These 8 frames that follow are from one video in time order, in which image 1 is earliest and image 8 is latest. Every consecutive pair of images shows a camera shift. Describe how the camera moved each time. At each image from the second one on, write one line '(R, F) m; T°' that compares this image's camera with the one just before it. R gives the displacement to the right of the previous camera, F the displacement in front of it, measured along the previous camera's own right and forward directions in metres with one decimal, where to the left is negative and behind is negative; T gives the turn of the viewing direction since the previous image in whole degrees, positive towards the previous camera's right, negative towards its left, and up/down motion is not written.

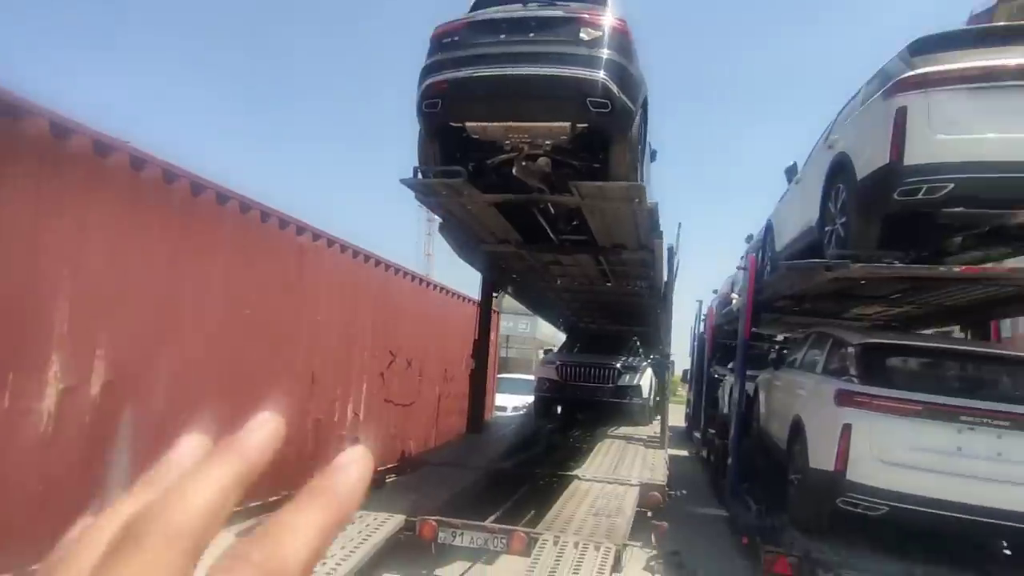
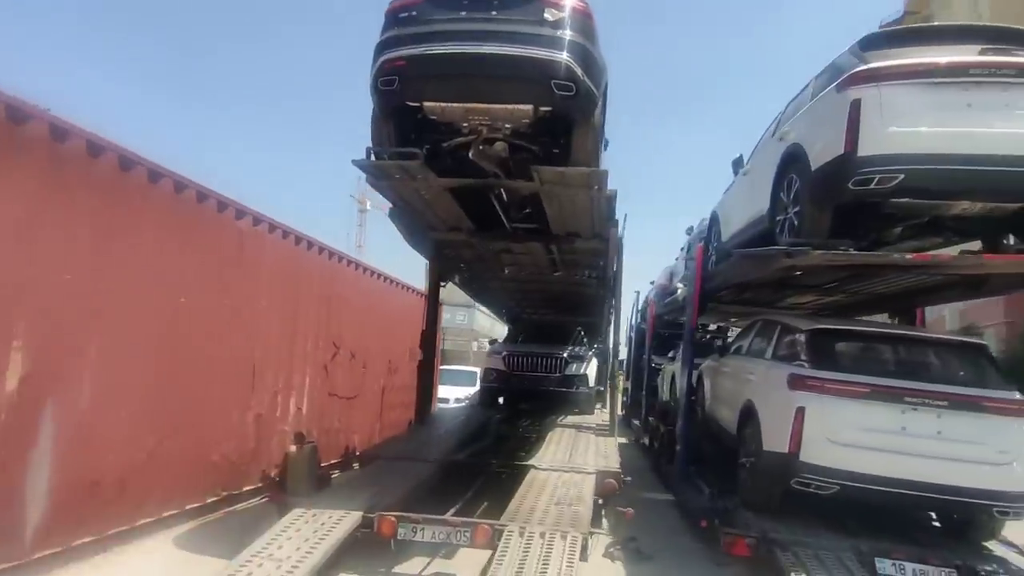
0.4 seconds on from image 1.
(-0.2, +0.1) m; +6°
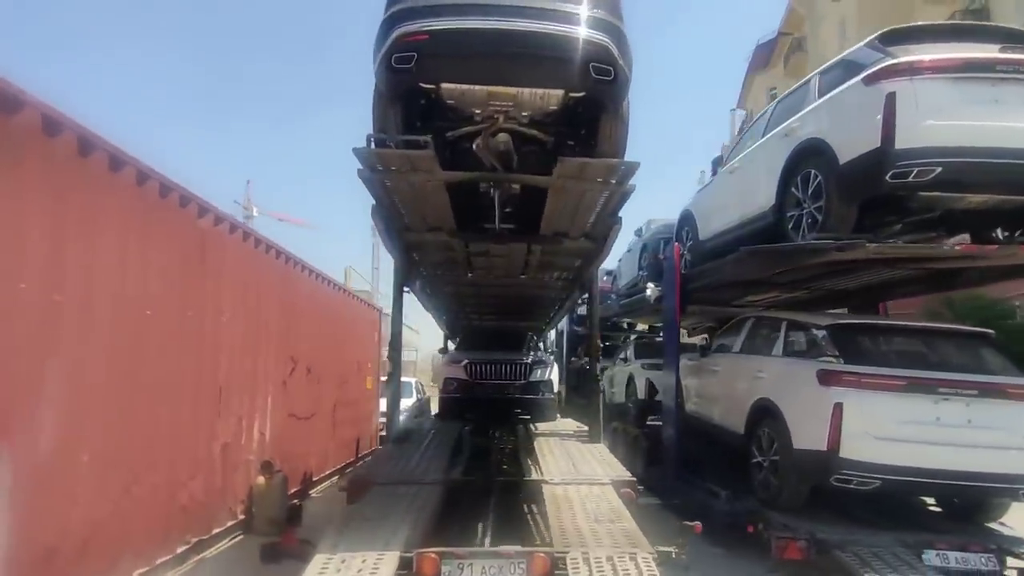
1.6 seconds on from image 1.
(-0.9, +0.5) m; +9°
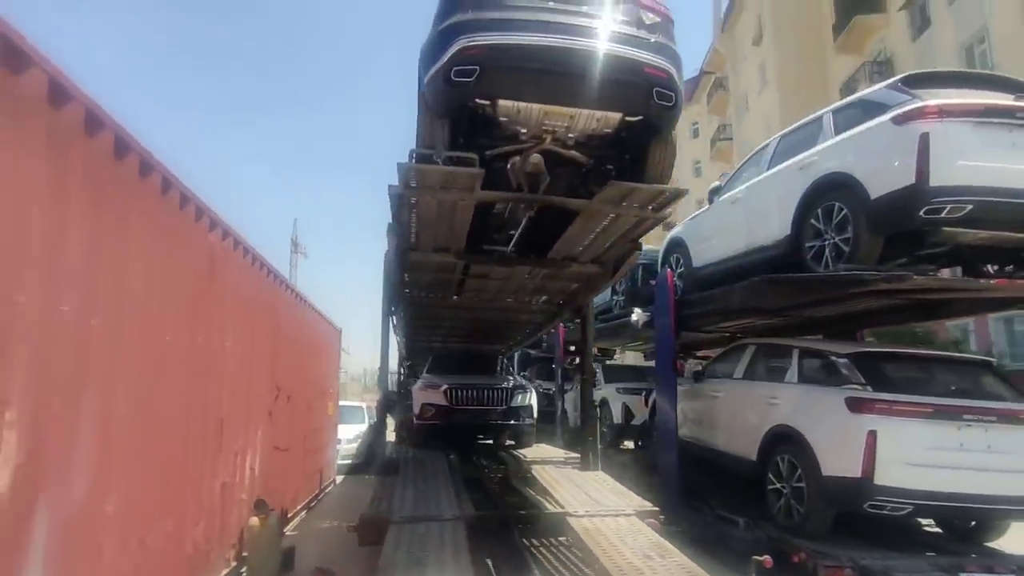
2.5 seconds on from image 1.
(-0.8, +0.2) m; +7°
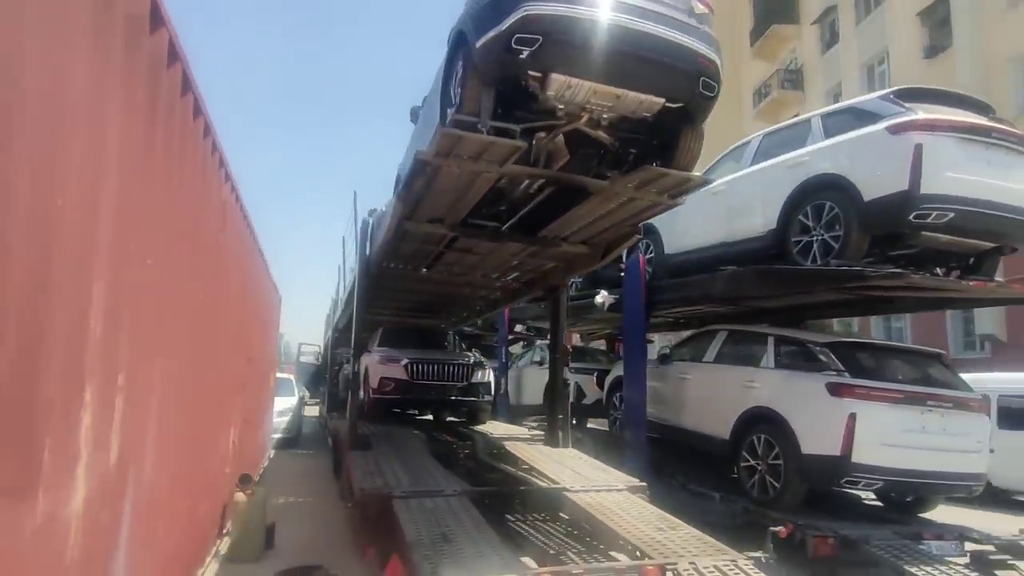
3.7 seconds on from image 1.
(-0.8, +0.1) m; +9°
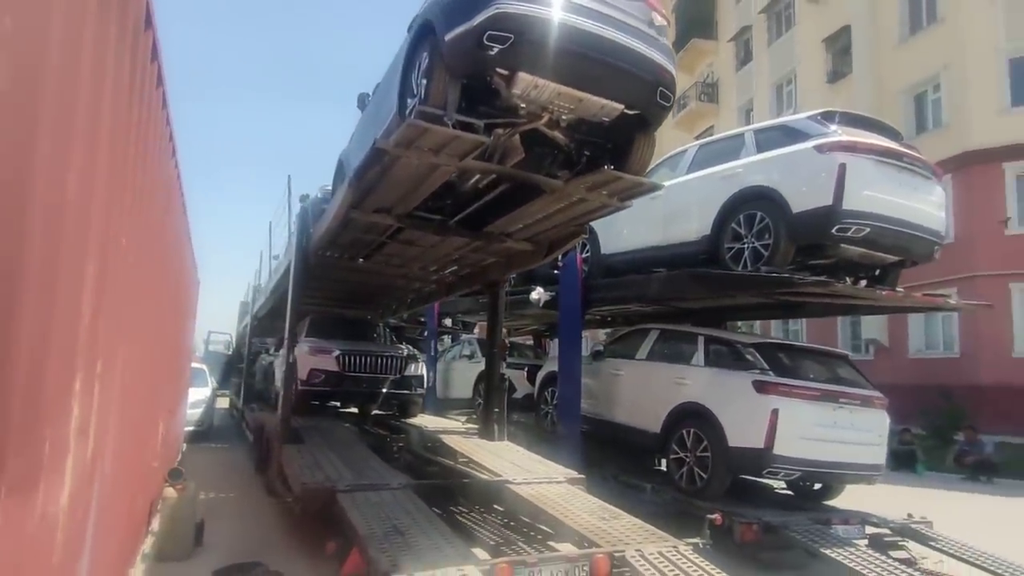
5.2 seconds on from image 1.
(-0.3, 0.0) m; +8°
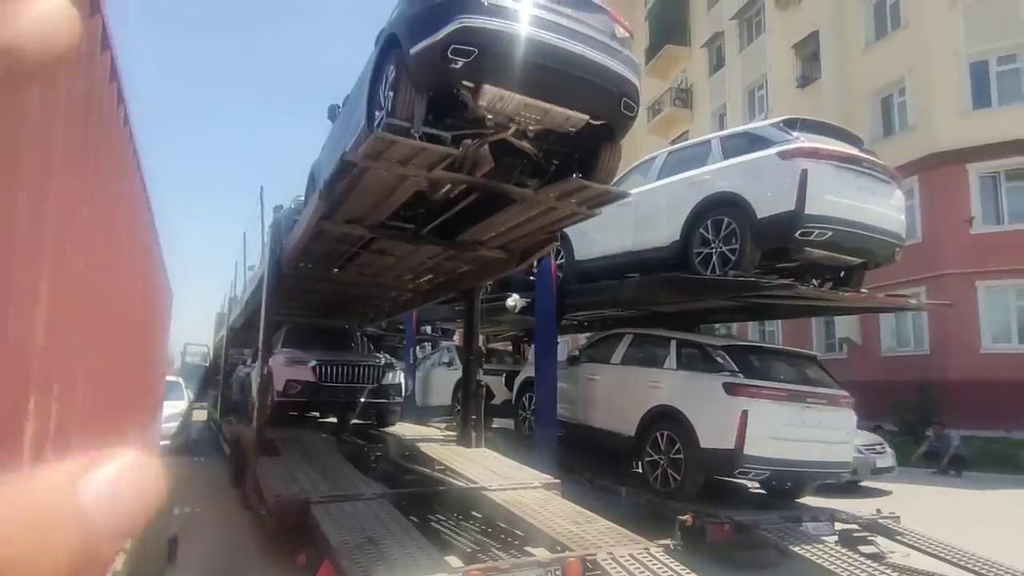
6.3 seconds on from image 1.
(+0.1, -0.1) m; +2°
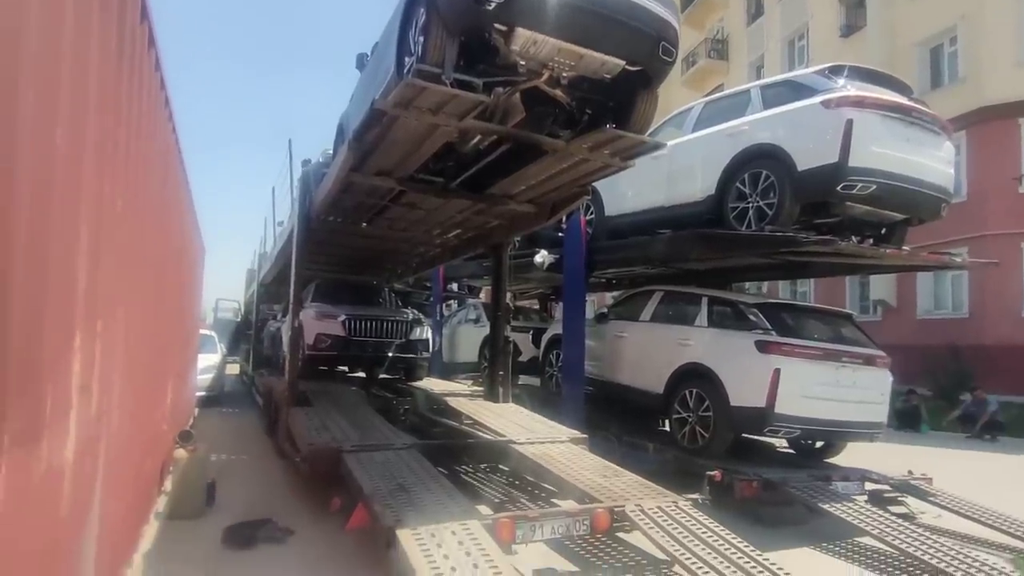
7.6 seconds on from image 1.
(0.0, +0.1) m; -2°
